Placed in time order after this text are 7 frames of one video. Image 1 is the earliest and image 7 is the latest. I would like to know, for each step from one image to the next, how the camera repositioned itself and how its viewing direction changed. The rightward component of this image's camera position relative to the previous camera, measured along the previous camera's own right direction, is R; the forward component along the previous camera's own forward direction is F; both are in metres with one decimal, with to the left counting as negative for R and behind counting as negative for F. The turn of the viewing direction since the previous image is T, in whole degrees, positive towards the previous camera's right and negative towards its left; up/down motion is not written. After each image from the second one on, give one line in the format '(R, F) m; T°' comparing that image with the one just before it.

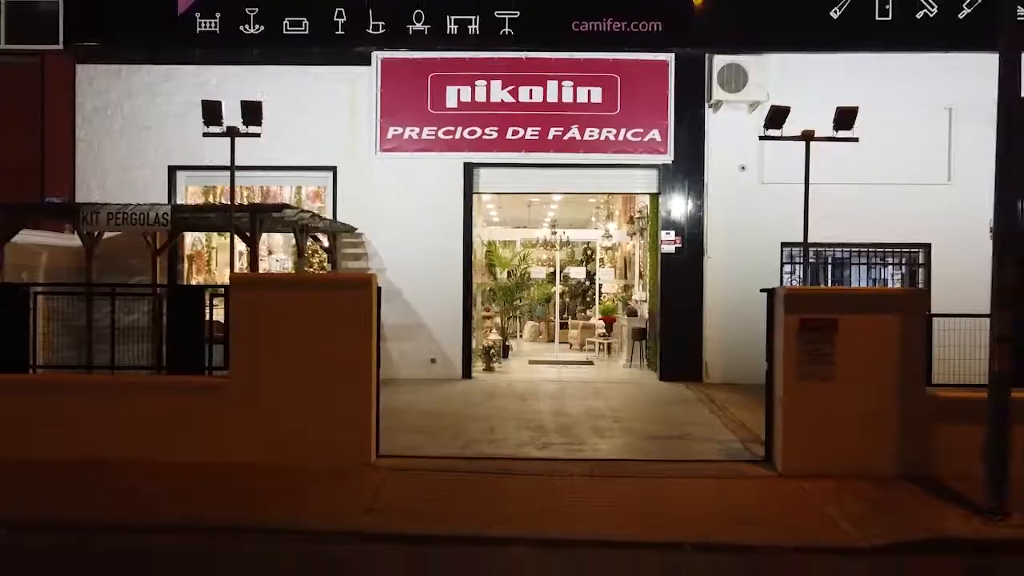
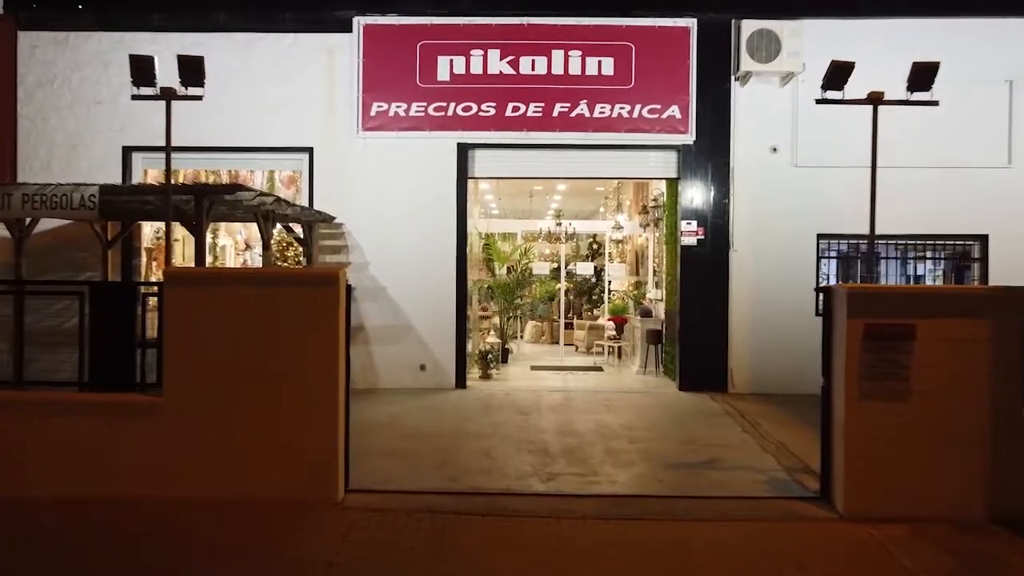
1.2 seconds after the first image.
(0.0, +1.2) m; 0°
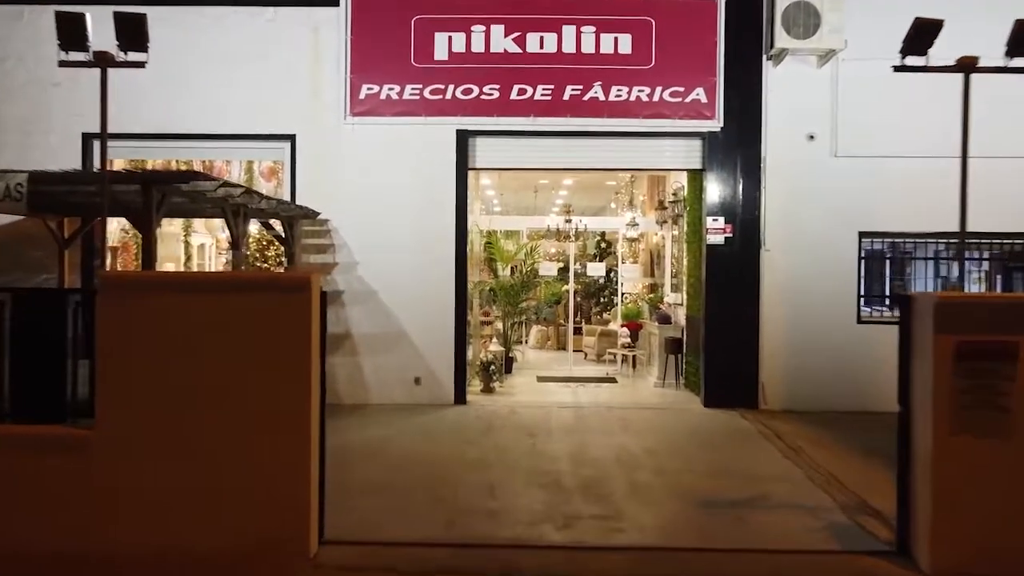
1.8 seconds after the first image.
(-0.1, +0.9) m; 0°
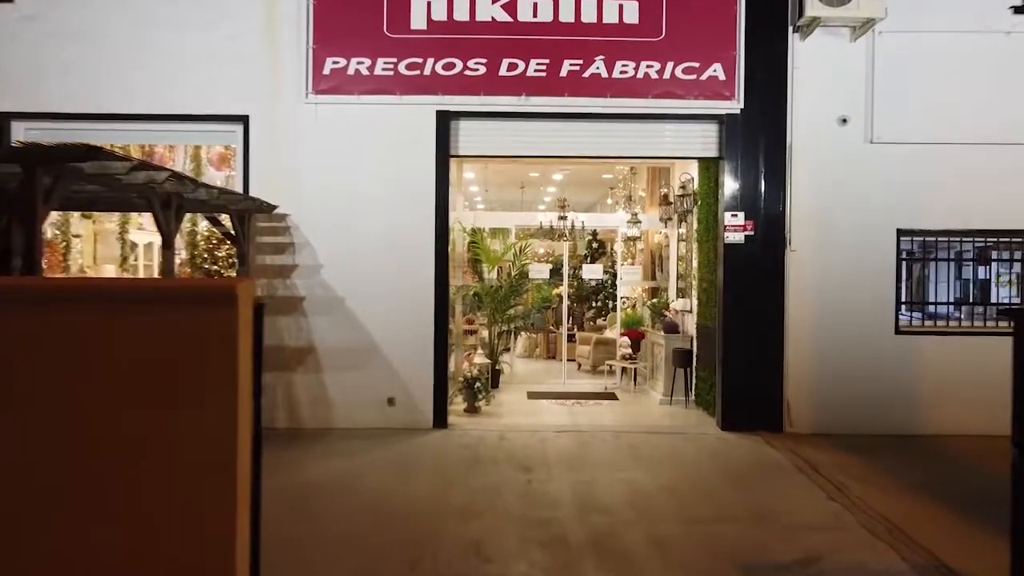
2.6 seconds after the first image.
(-0.1, +1.1) m; +1°
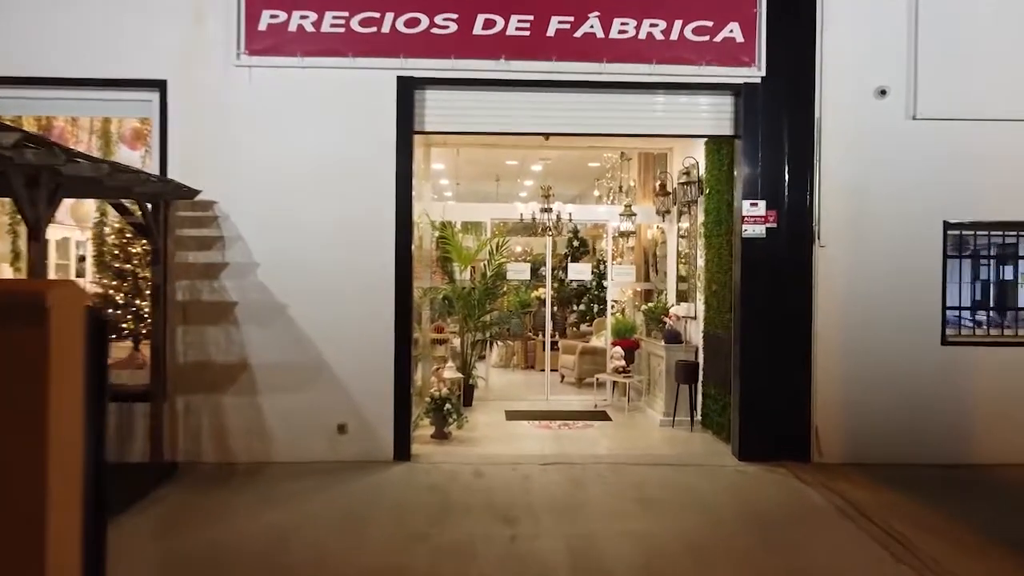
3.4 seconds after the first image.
(0.0, +1.2) m; +2°
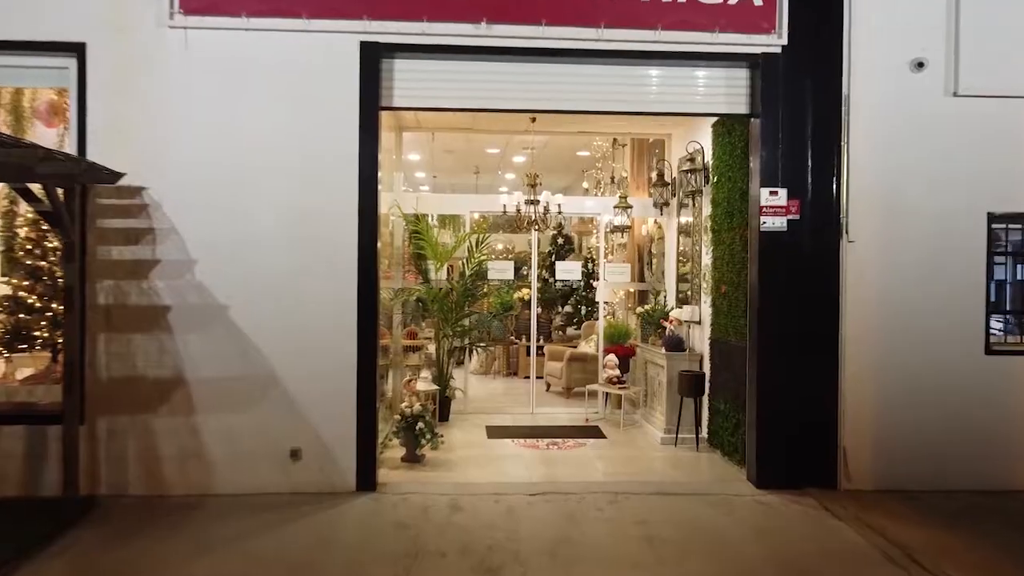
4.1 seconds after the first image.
(0.0, +0.8) m; +1°
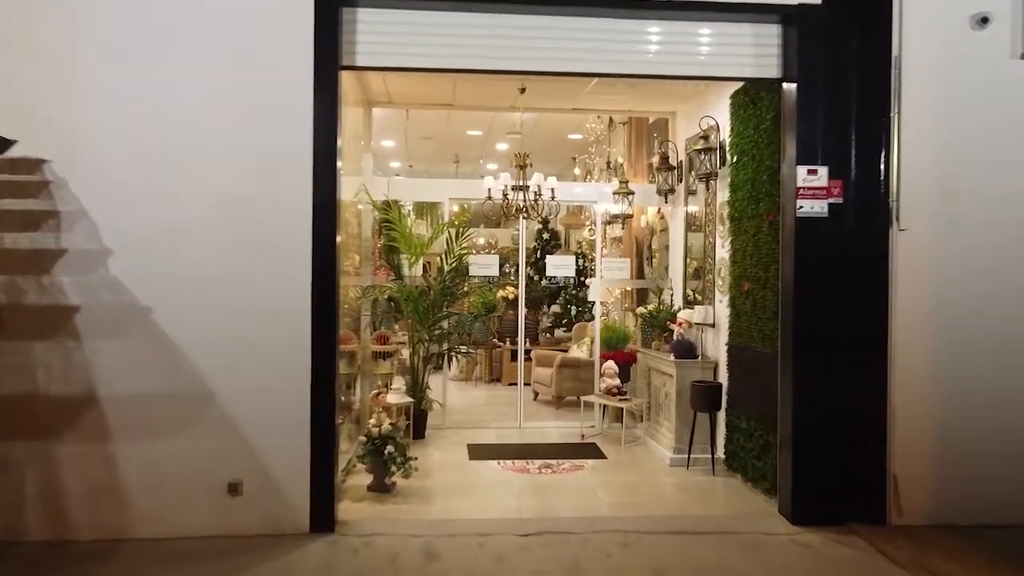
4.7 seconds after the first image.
(0.0, +0.8) m; +1°
